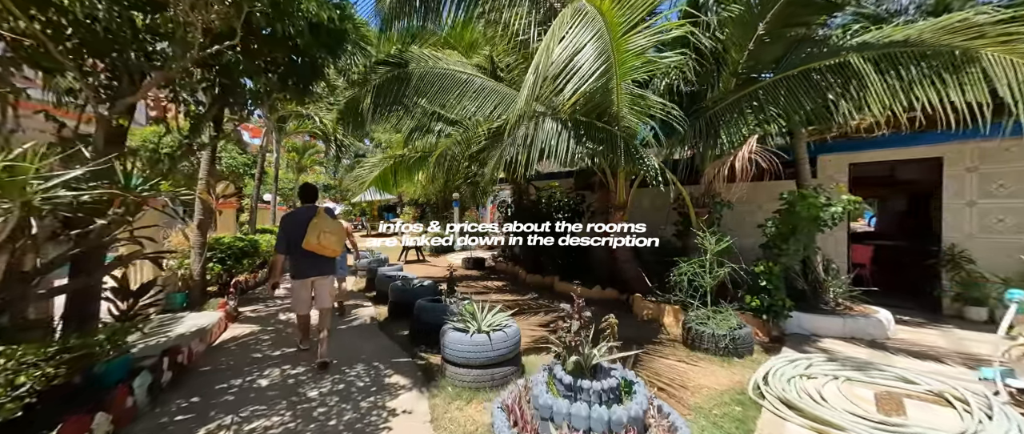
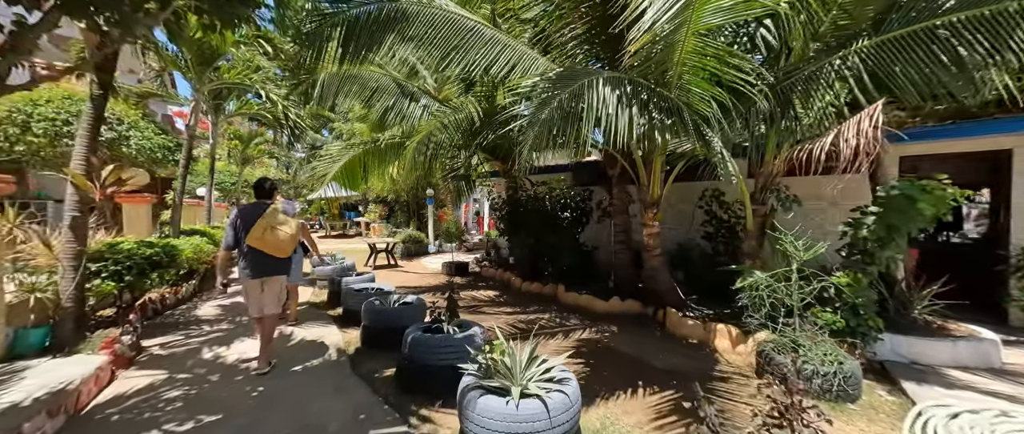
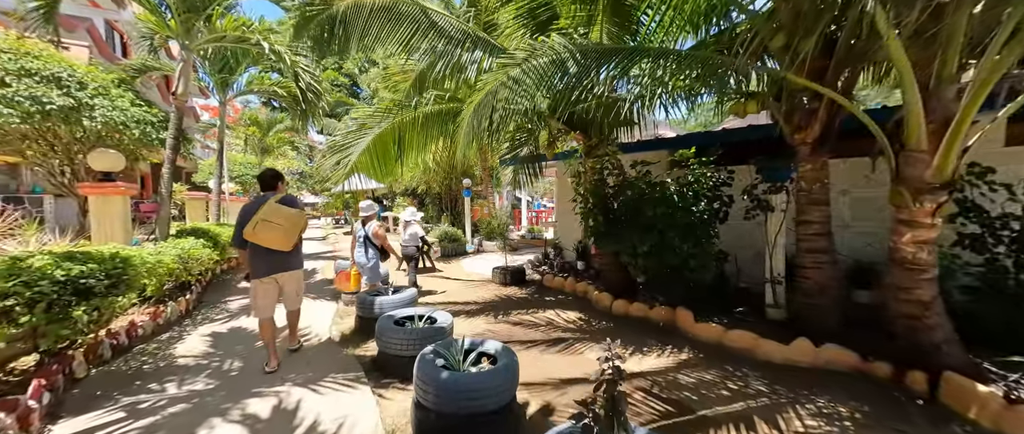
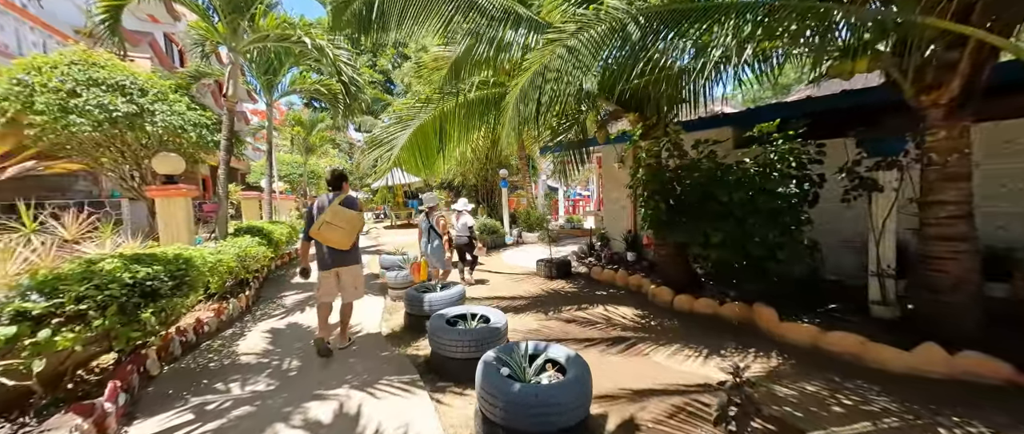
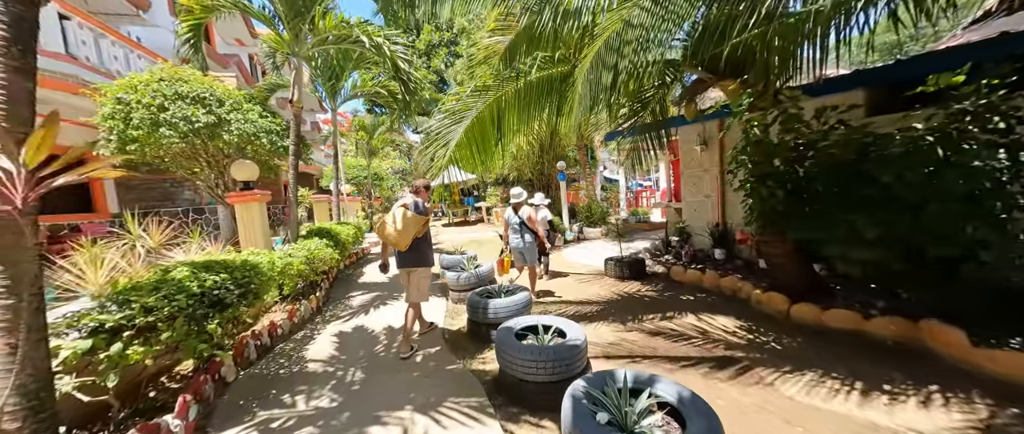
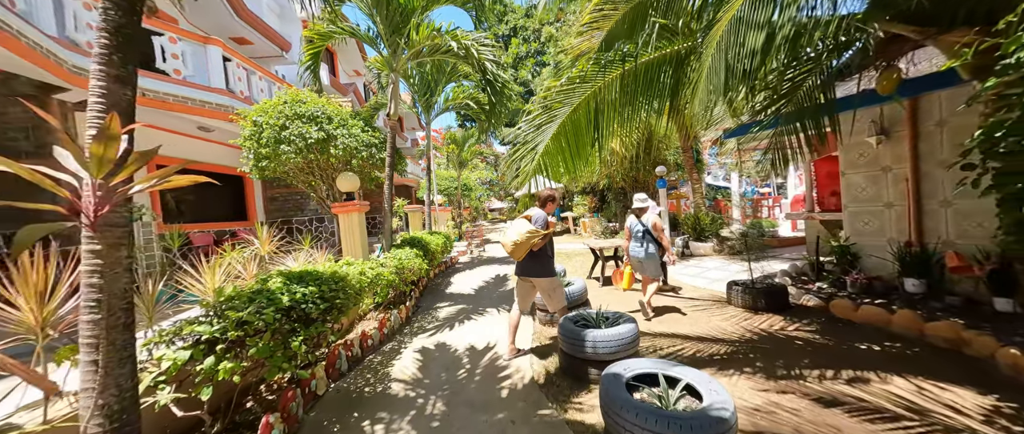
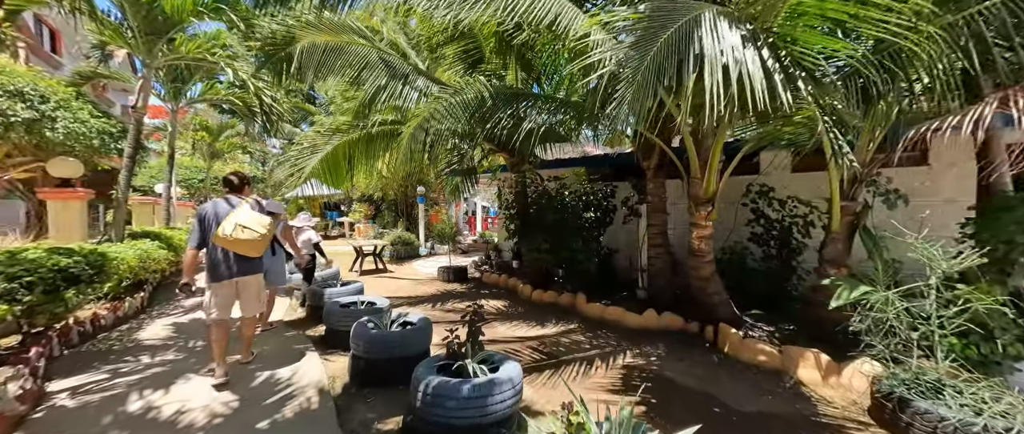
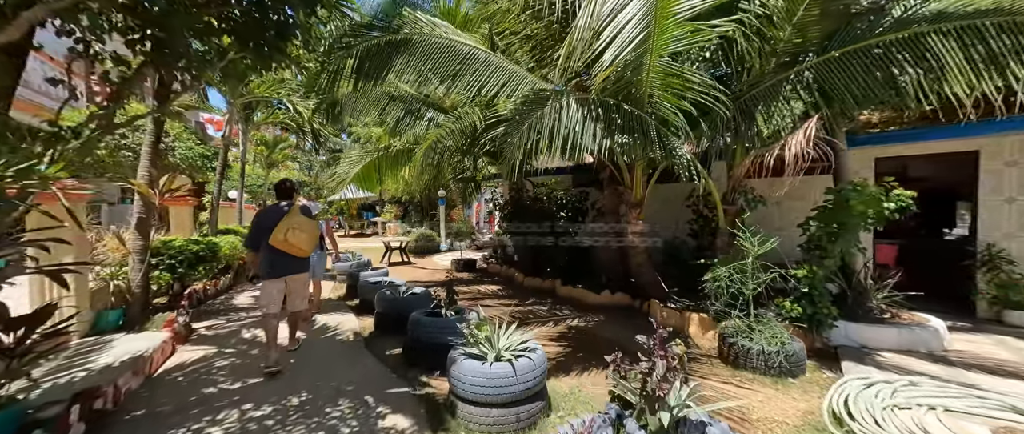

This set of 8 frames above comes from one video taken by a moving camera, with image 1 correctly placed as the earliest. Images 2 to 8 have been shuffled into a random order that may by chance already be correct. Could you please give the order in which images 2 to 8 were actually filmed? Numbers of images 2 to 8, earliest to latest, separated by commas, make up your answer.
8, 2, 7, 3, 4, 5, 6
